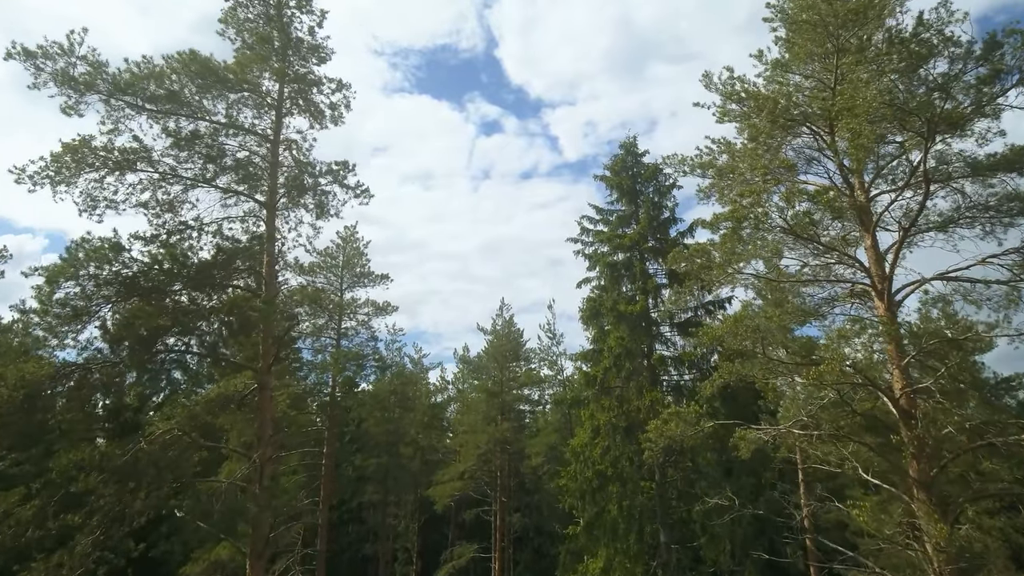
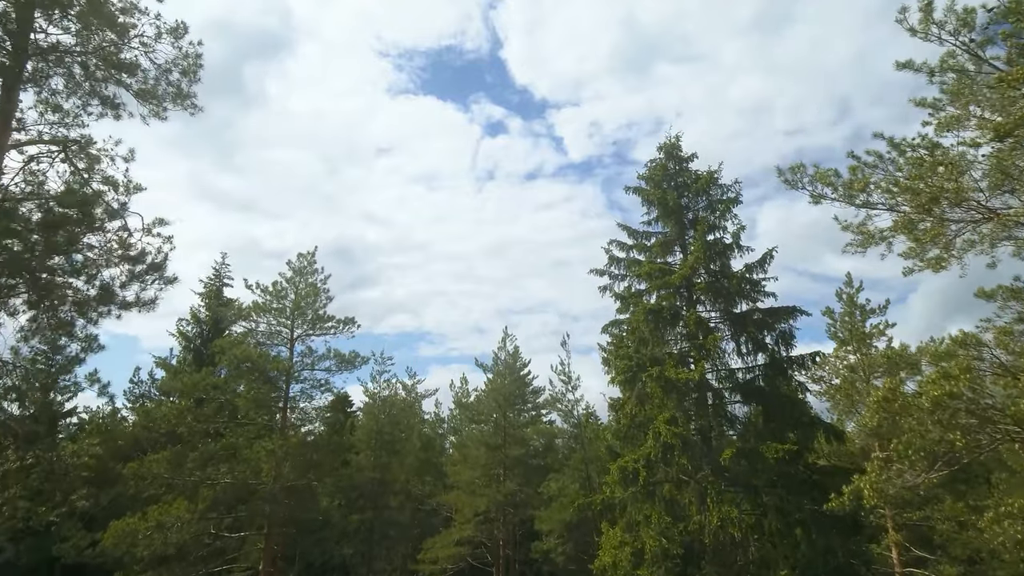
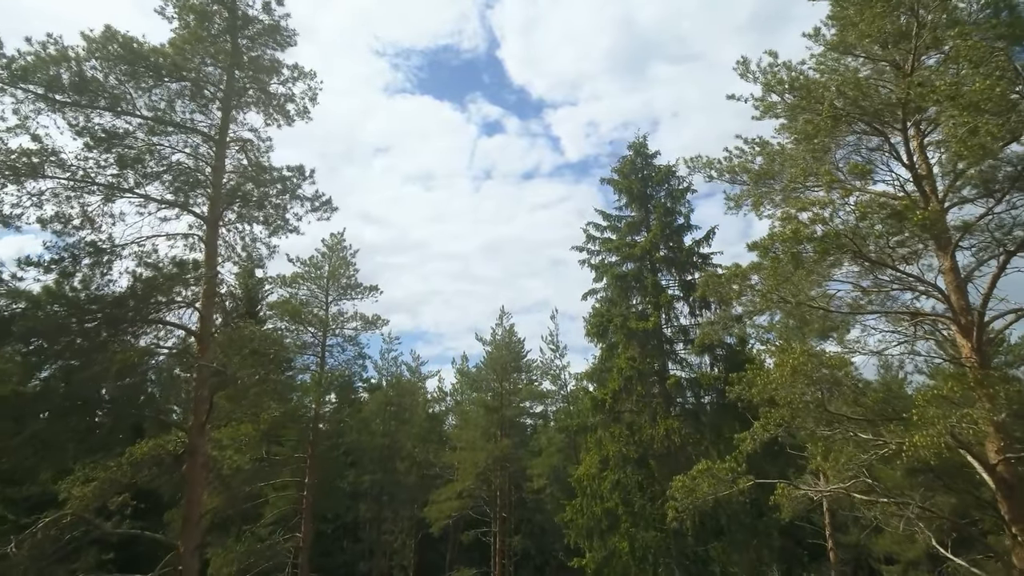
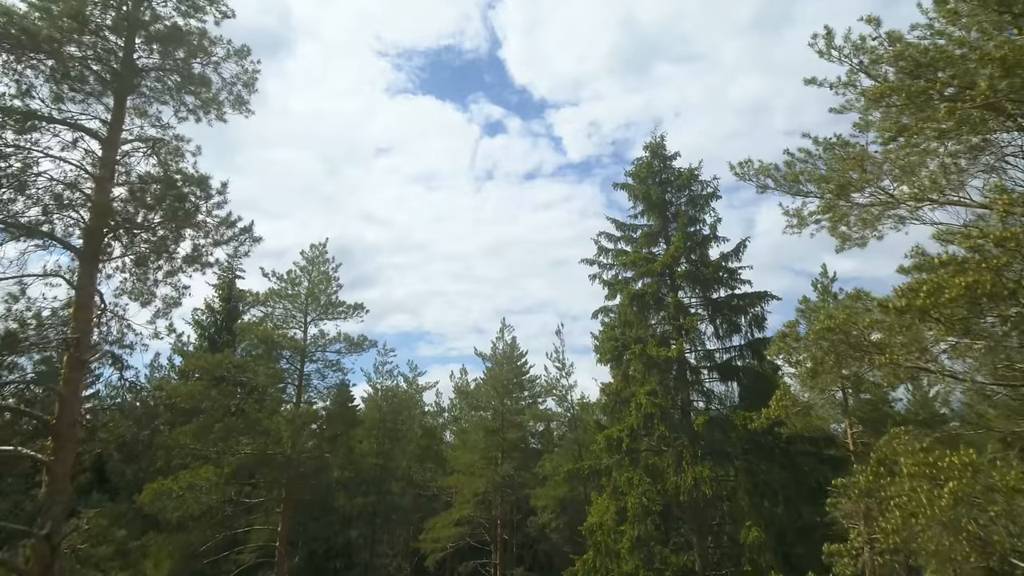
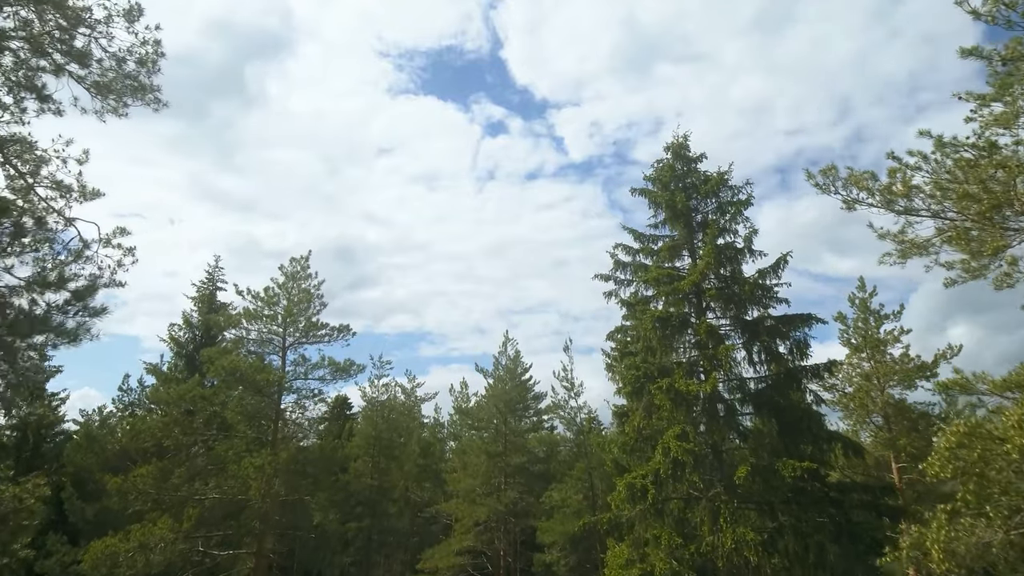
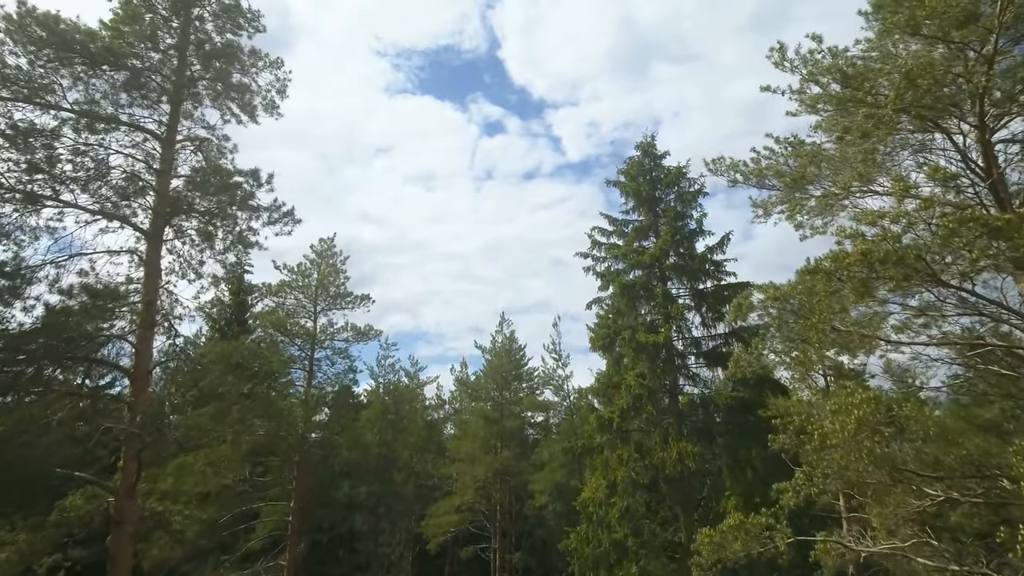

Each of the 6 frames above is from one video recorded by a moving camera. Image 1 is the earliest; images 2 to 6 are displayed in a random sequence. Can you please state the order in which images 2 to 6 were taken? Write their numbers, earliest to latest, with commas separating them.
3, 6, 4, 2, 5
